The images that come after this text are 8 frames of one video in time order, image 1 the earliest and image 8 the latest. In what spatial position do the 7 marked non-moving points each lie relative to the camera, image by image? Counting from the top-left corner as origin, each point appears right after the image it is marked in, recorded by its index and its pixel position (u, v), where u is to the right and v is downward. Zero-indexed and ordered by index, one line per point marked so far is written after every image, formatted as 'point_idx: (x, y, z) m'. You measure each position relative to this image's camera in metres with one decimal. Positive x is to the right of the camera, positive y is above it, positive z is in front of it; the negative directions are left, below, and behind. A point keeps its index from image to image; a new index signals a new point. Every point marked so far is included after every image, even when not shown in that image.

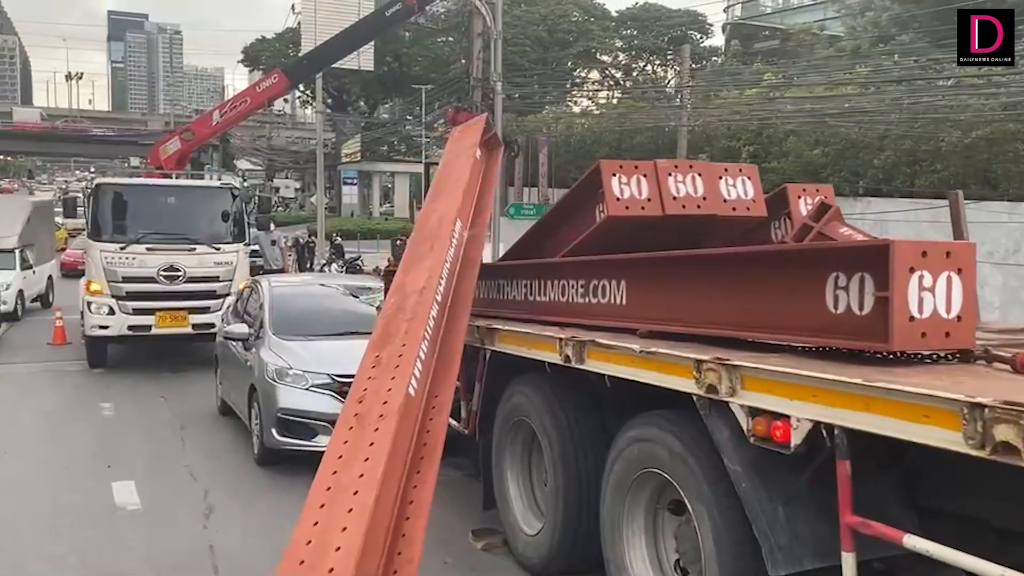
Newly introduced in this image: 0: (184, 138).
0: (-5.4, +2.5, +14.7) m
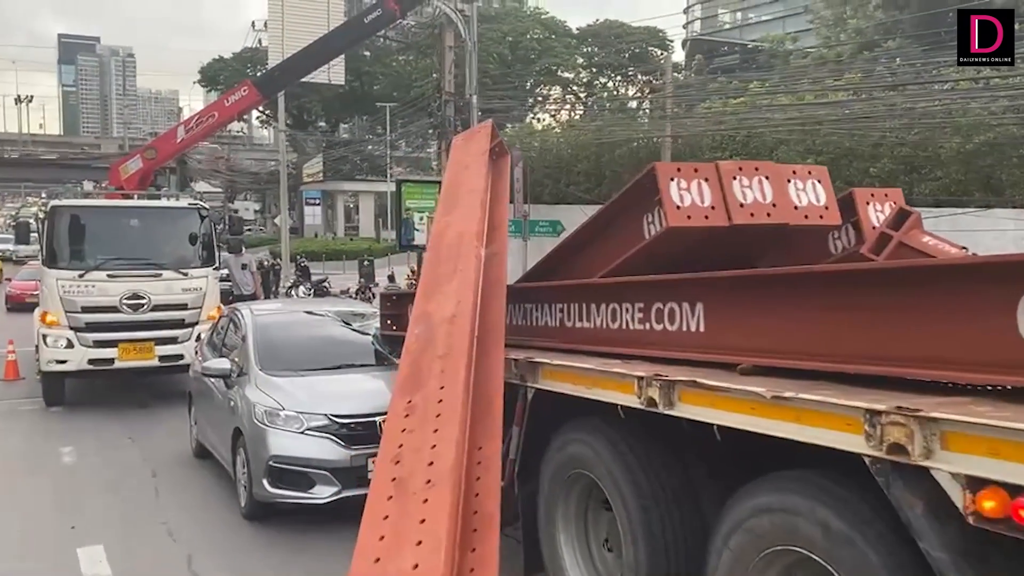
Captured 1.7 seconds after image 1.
0: (-5.7, +2.1, +13.7) m
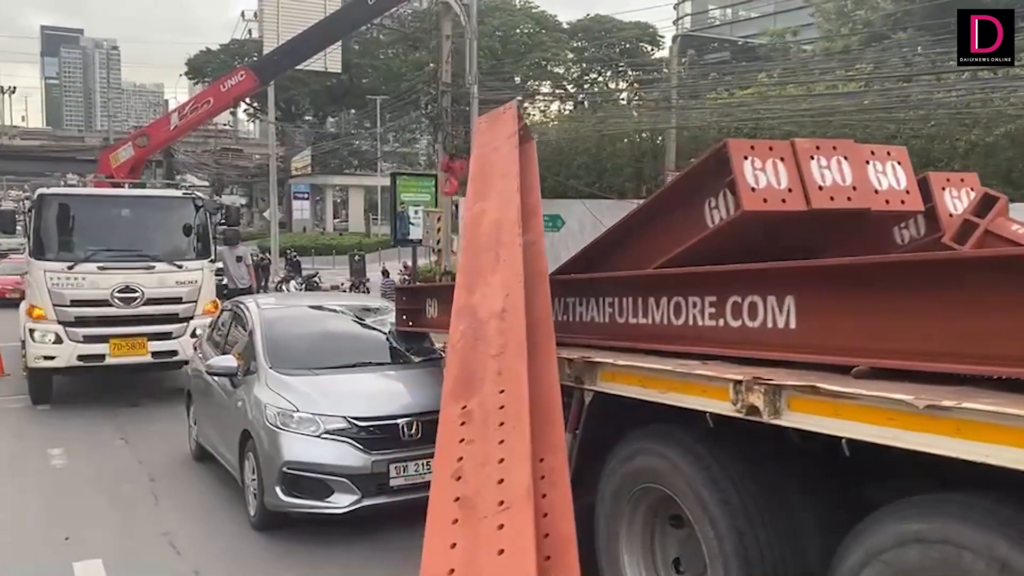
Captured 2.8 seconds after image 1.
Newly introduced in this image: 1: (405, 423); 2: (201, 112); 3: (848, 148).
0: (-5.6, +2.2, +13.2) m
1: (-0.7, -0.8, +5.4) m
2: (-4.9, +2.8, +13.8) m
3: (+1.5, +0.6, +3.9) m
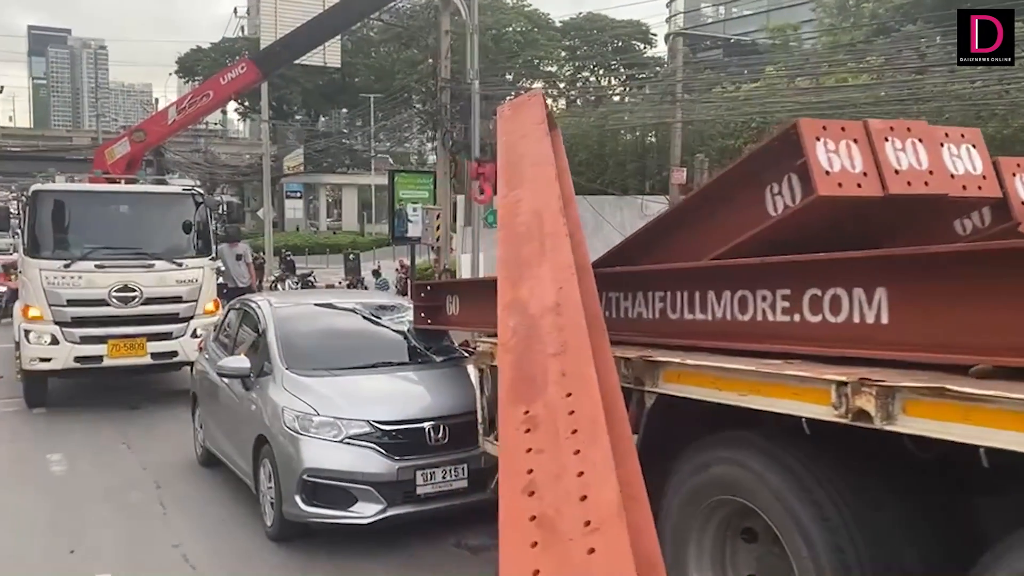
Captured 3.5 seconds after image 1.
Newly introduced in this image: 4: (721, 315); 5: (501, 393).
0: (-5.5, +2.2, +12.9) m
1: (-0.5, -0.8, +5.1) m
2: (-4.8, +2.8, +13.4) m
3: (+1.7, +0.7, +3.6) m
4: (+0.9, -0.1, +3.6) m
5: (0.0, -0.3, +2.9) m
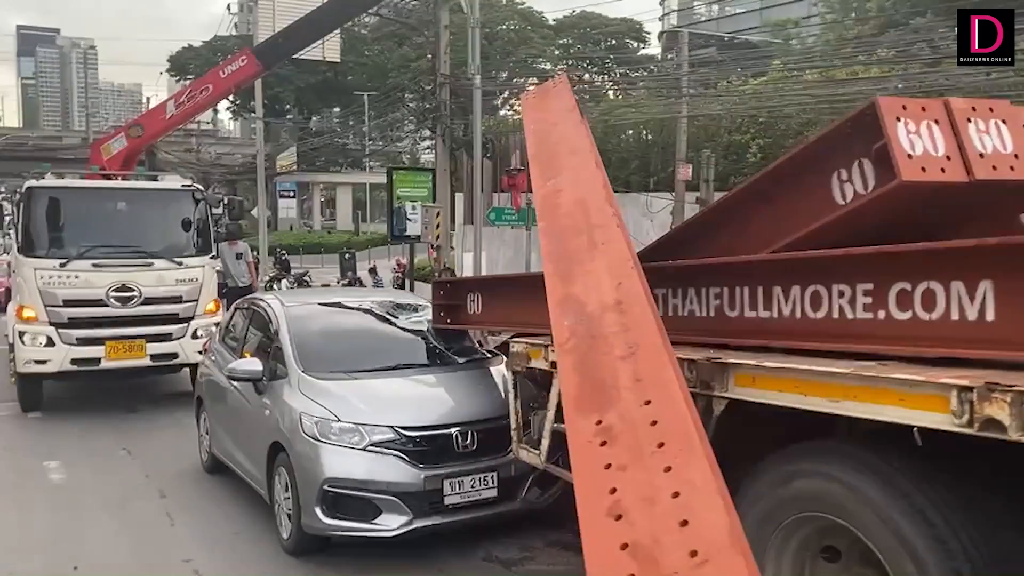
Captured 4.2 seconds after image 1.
0: (-5.4, +2.2, +12.5) m
1: (-0.3, -0.8, +4.8) m
2: (-4.7, +2.8, +13.1) m
3: (+1.9, +0.7, +3.4) m
4: (+1.0, -0.1, +3.3) m
5: (+0.2, -0.3, +2.6) m
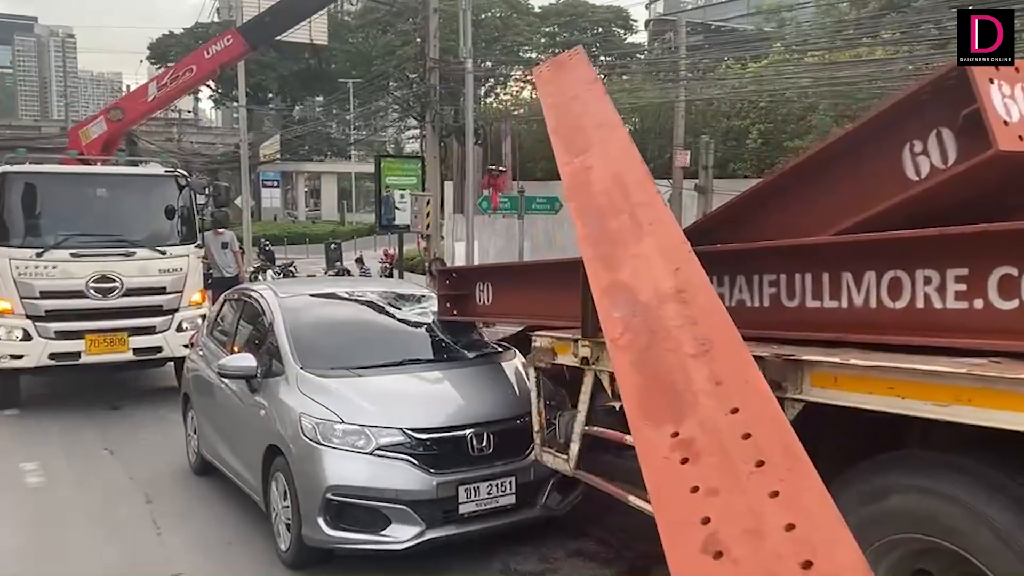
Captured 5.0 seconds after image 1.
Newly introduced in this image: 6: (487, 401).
0: (-5.5, +2.3, +12.0) m
1: (-0.2, -0.7, +4.4) m
2: (-4.7, +2.9, +12.6) m
3: (+2.0, +0.7, +3.0) m
4: (+1.2, 0.0, +2.9) m
5: (+0.3, -0.3, +2.2) m
6: (-0.1, -0.6, +4.7) m
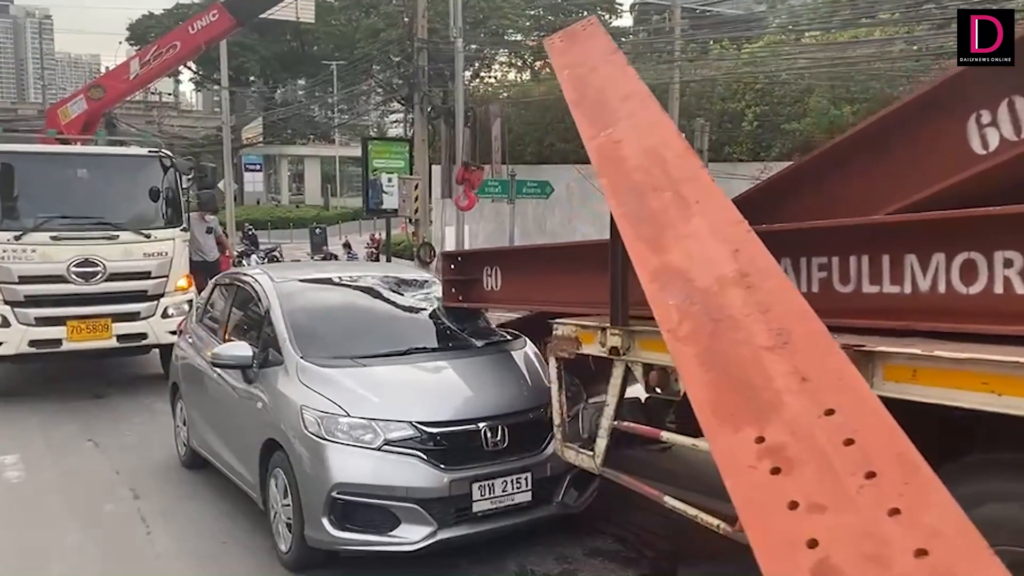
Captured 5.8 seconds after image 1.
0: (-5.5, +2.5, +11.6) m
1: (-0.1, -0.7, +4.2) m
2: (-4.8, +3.1, +12.2) m
3: (+2.1, +0.8, +2.7) m
4: (+1.3, 0.0, +2.7) m
5: (+0.4, -0.2, +1.9) m
6: (-0.1, -0.5, +4.4) m
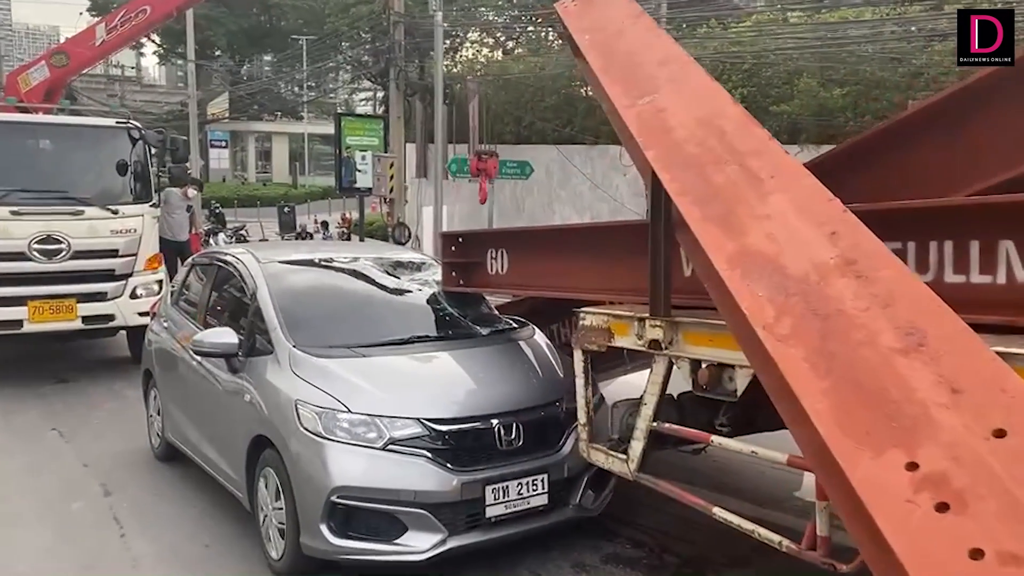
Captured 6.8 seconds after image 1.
0: (-5.7, +2.8, +10.9) m
1: (0.0, -0.6, +3.8) m
2: (-5.0, +3.4, +11.5) m
3: (+2.2, +0.8, +2.4) m
4: (+1.4, 0.0, +2.4) m
5: (+0.6, -0.2, +1.6) m
6: (0.0, -0.4, +4.0) m
